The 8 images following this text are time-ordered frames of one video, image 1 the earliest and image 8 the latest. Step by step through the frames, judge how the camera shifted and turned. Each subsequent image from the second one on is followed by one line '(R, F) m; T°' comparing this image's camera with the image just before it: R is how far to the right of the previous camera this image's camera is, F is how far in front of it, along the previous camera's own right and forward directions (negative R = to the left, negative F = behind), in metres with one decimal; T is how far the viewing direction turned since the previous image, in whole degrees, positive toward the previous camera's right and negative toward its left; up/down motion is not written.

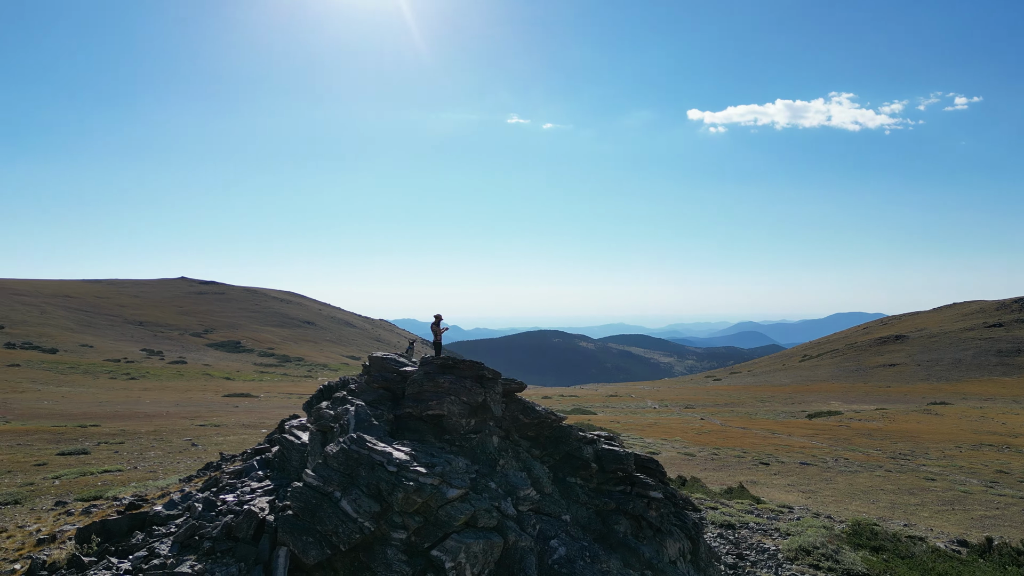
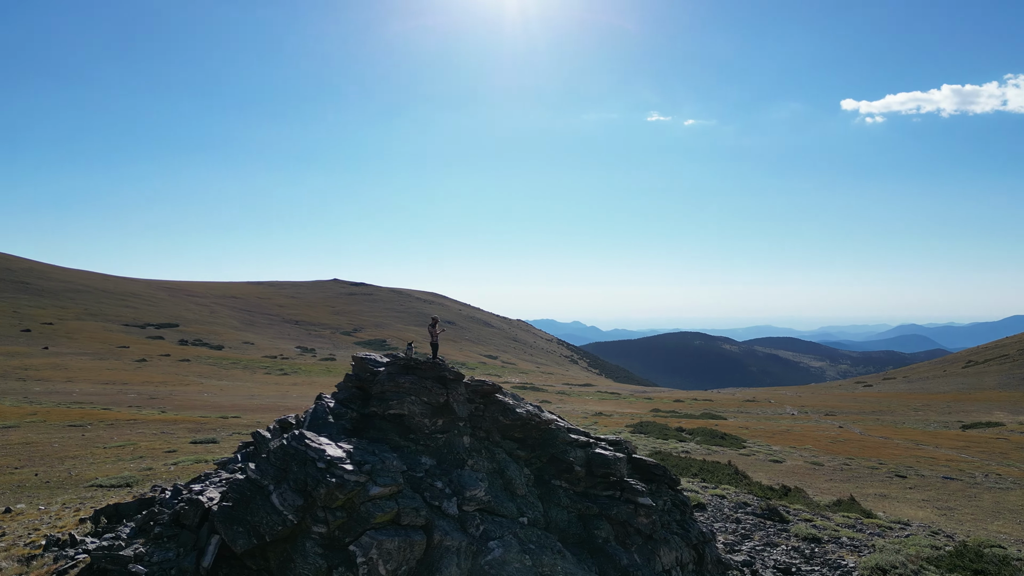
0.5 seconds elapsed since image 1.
(+2.2, +0.1) m; -10°
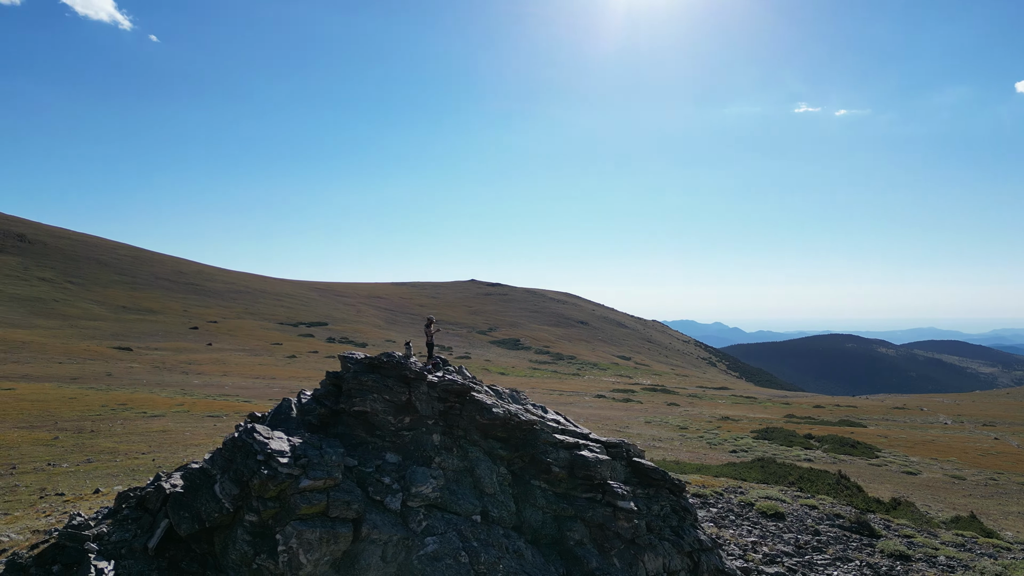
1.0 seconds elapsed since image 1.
(+2.3, +0.1) m; -10°
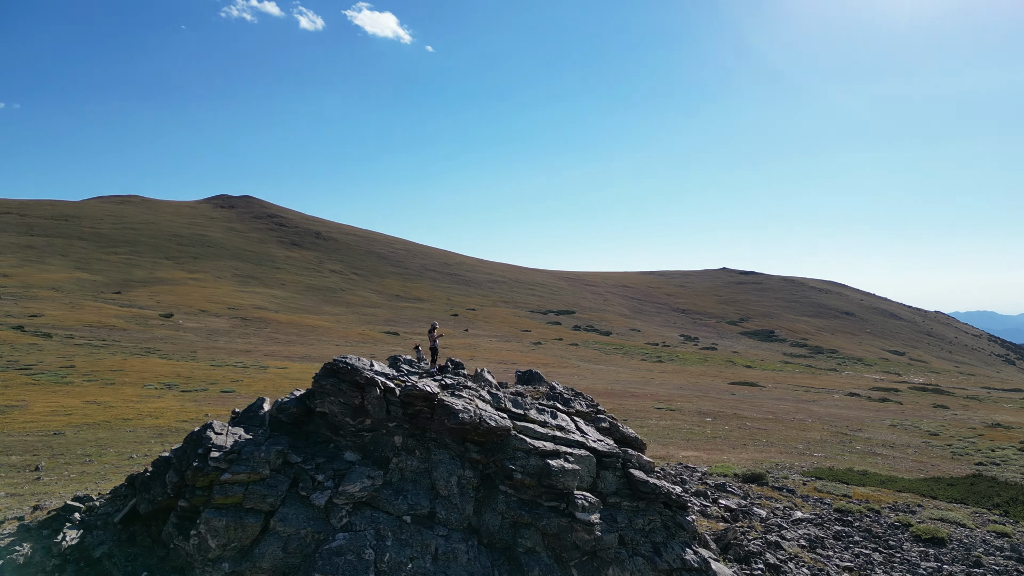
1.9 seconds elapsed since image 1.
(+4.2, +0.4) m; -18°
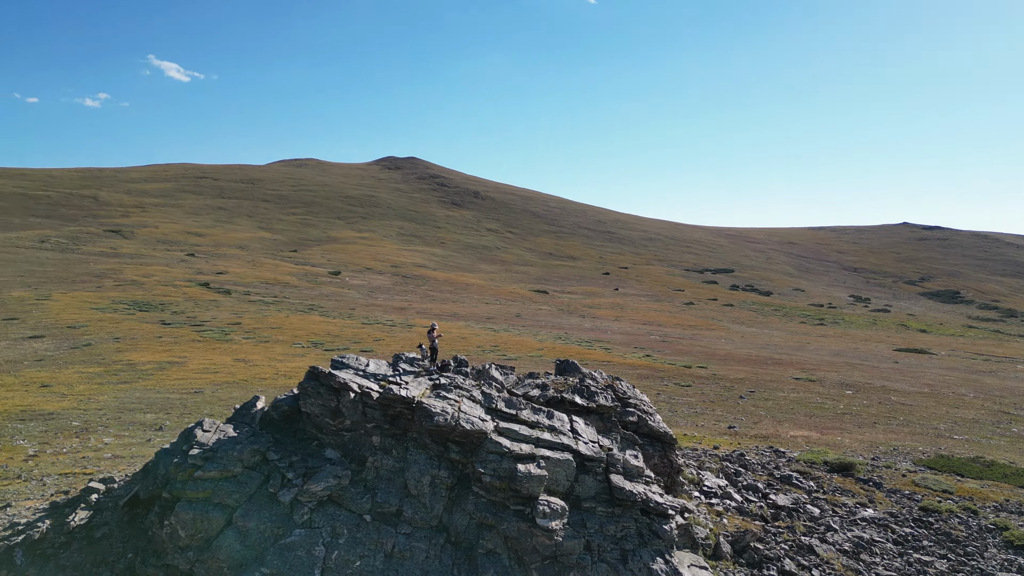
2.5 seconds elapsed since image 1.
(+2.9, 0.0) m; -11°
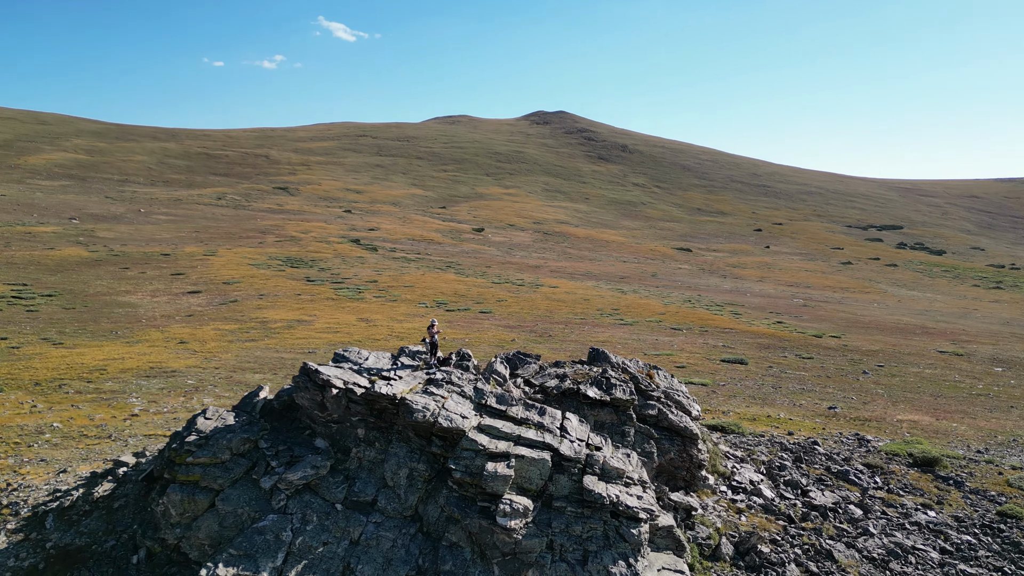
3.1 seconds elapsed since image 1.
(+2.9, -0.1) m; -11°
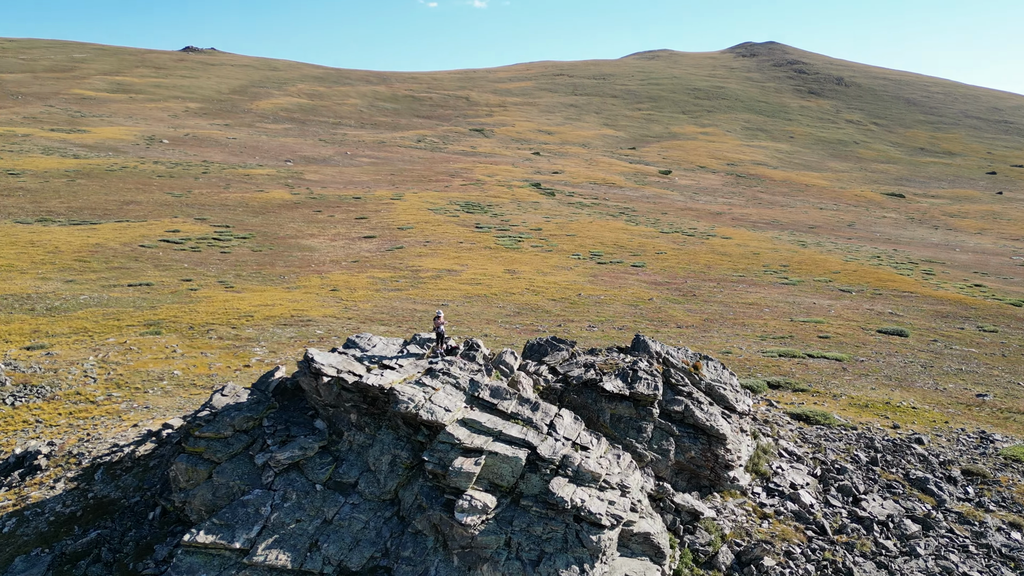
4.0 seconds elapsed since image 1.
(+3.7, +0.3) m; -14°
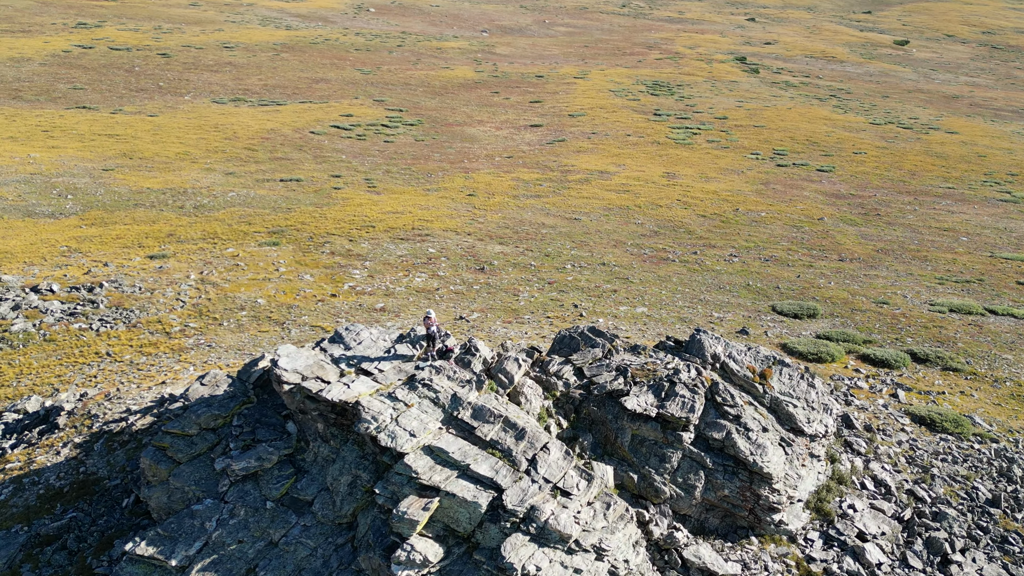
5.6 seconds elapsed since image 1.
(+3.3, +2.9) m; -14°
